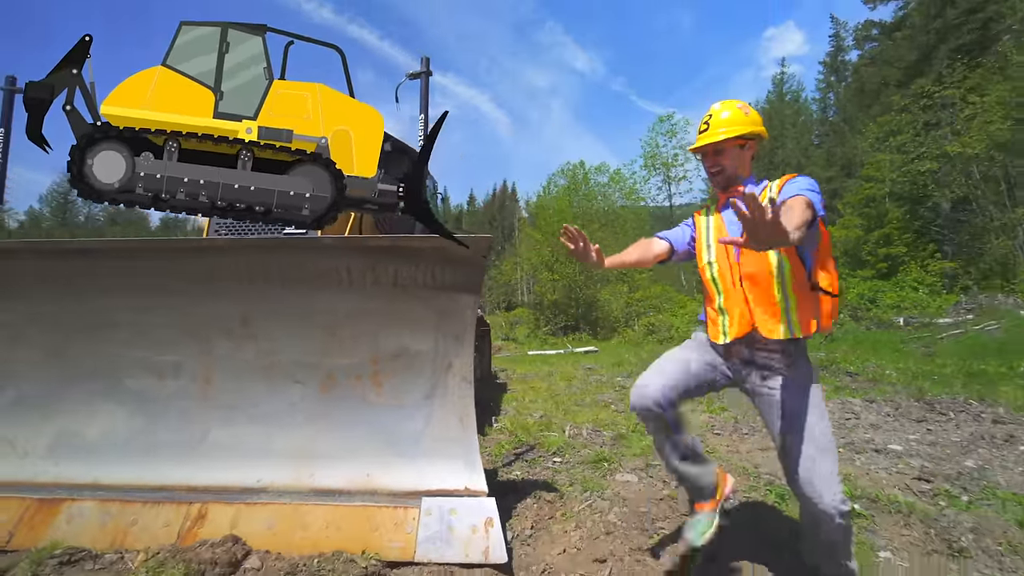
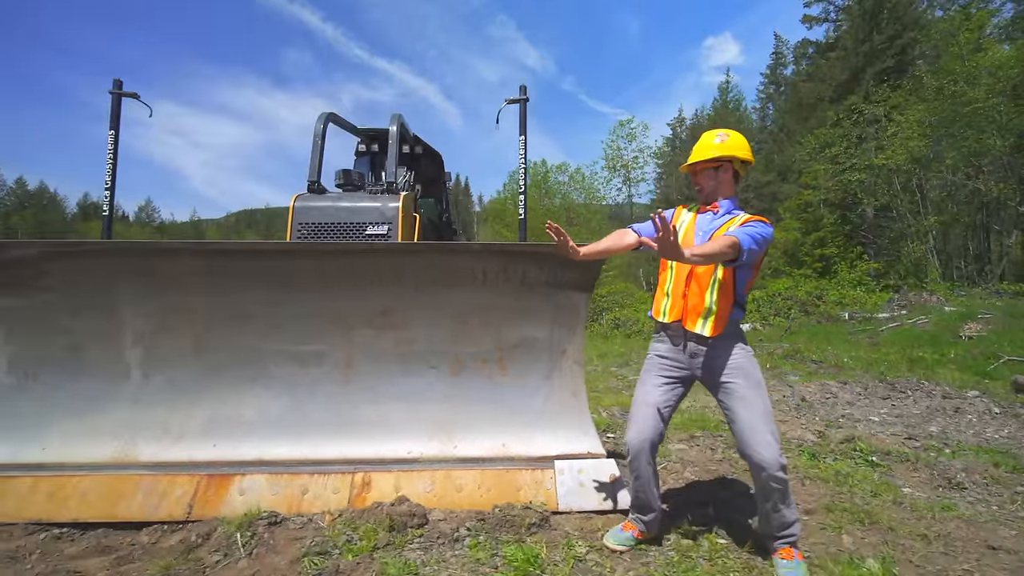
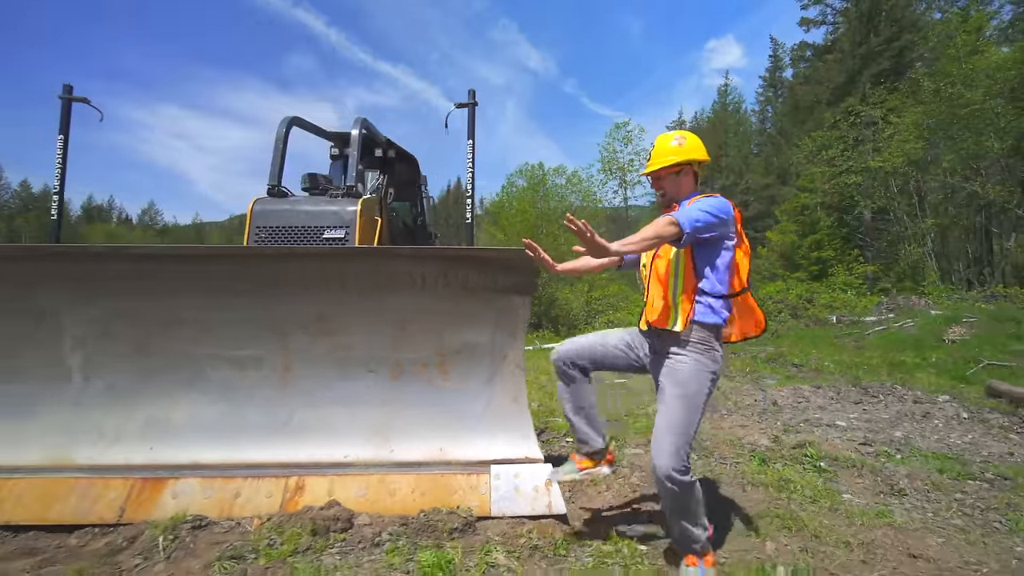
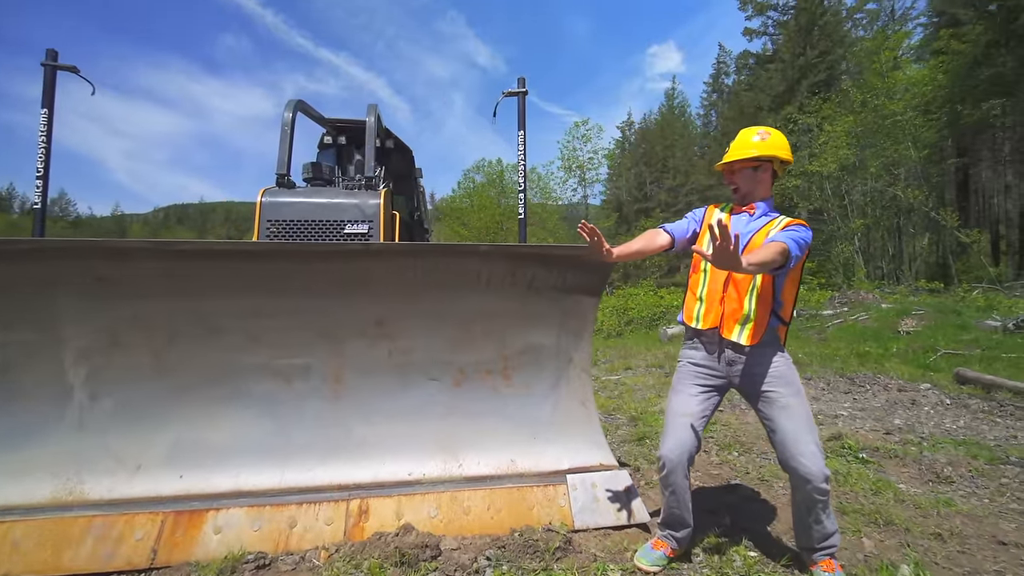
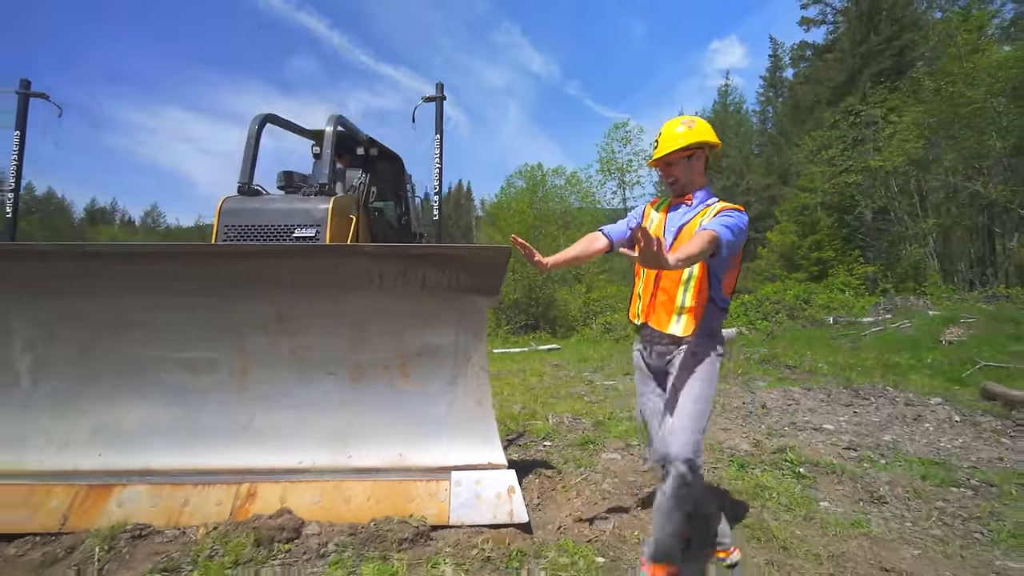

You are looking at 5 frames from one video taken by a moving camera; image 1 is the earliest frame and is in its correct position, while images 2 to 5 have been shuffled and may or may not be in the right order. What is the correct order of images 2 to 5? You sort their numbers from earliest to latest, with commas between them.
5, 3, 2, 4
